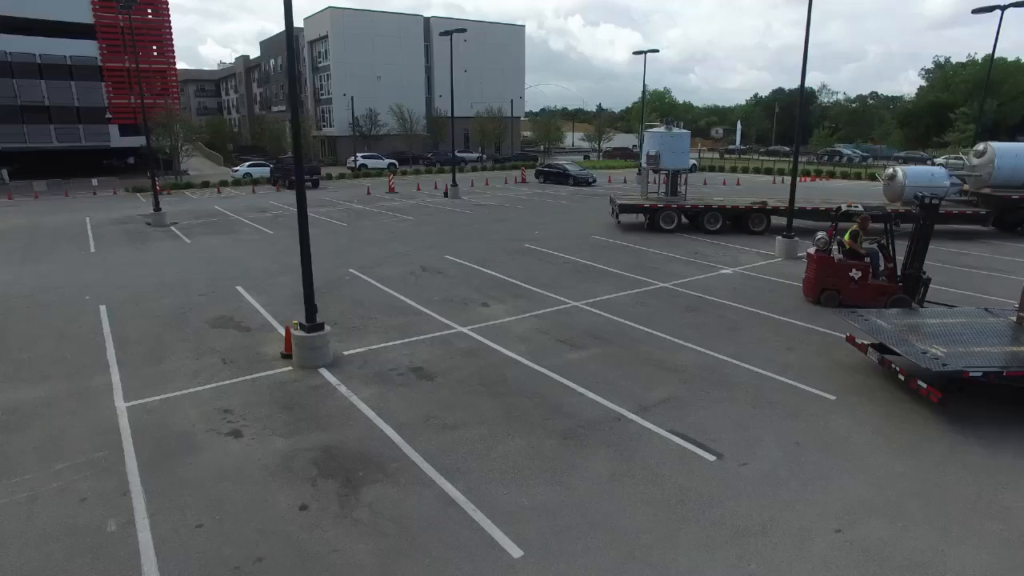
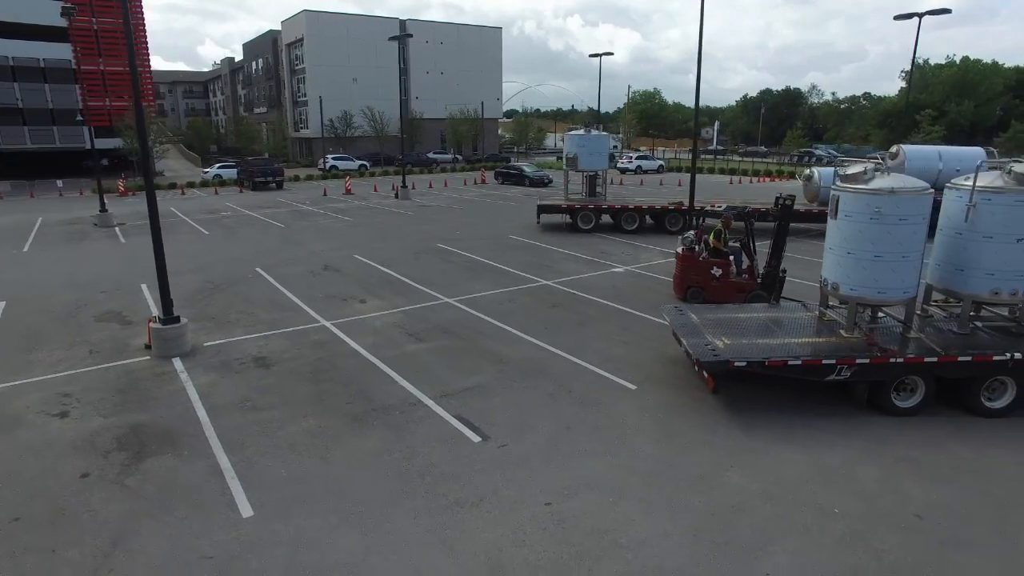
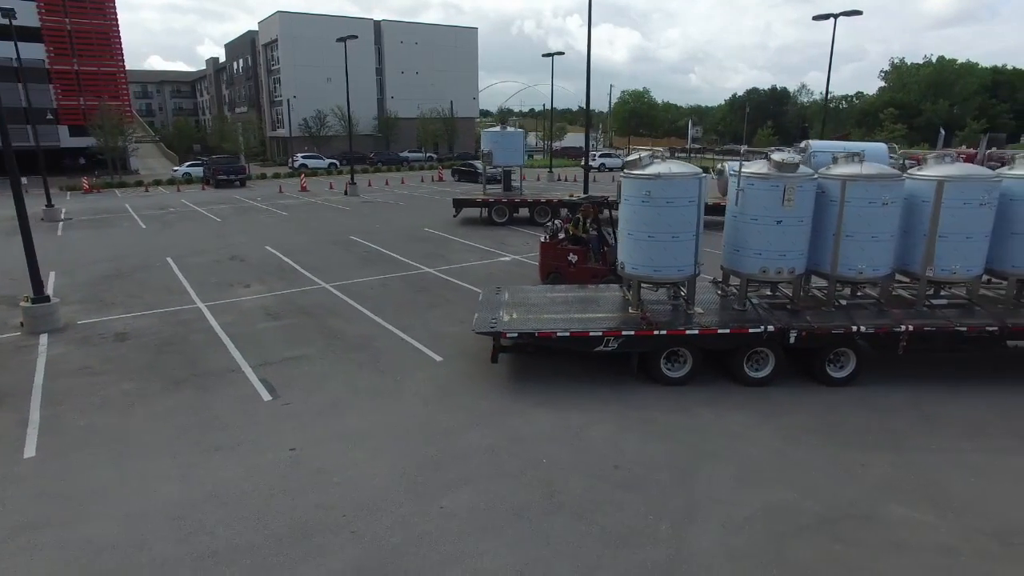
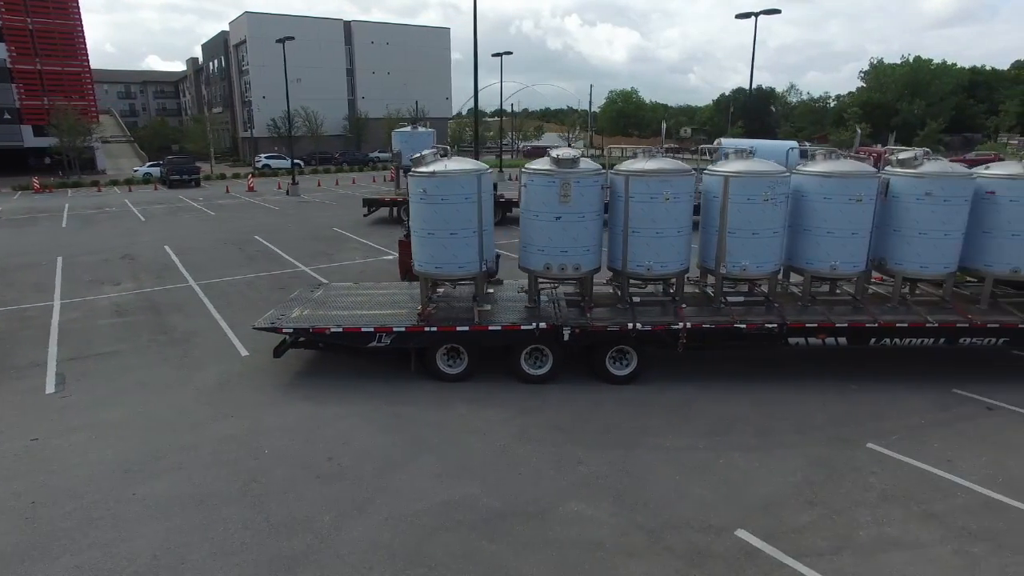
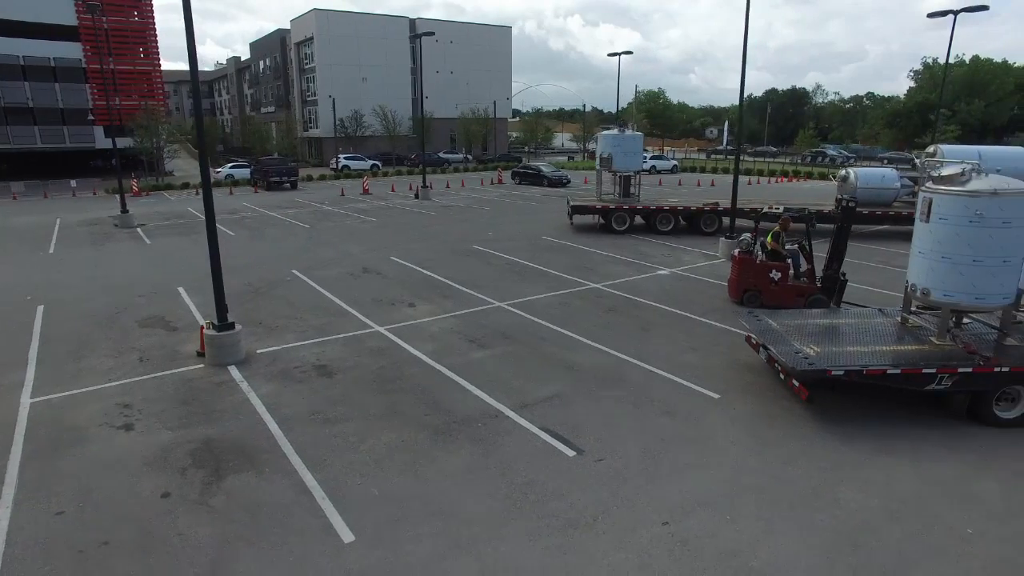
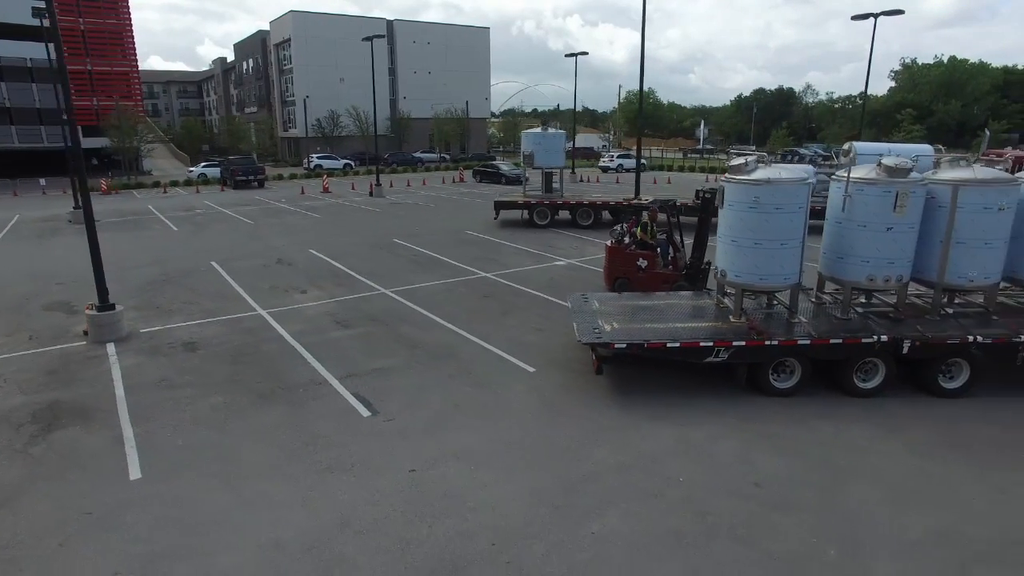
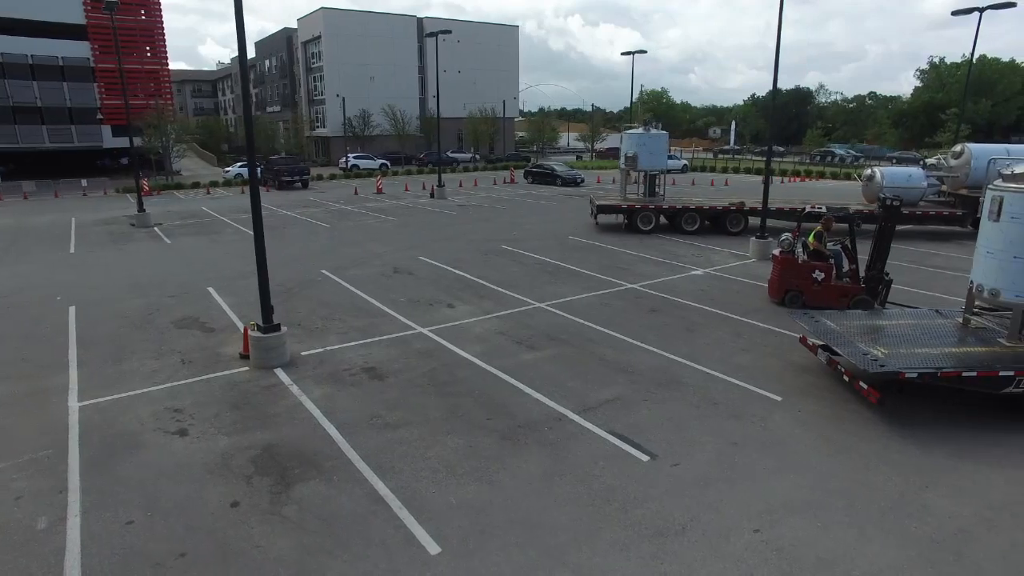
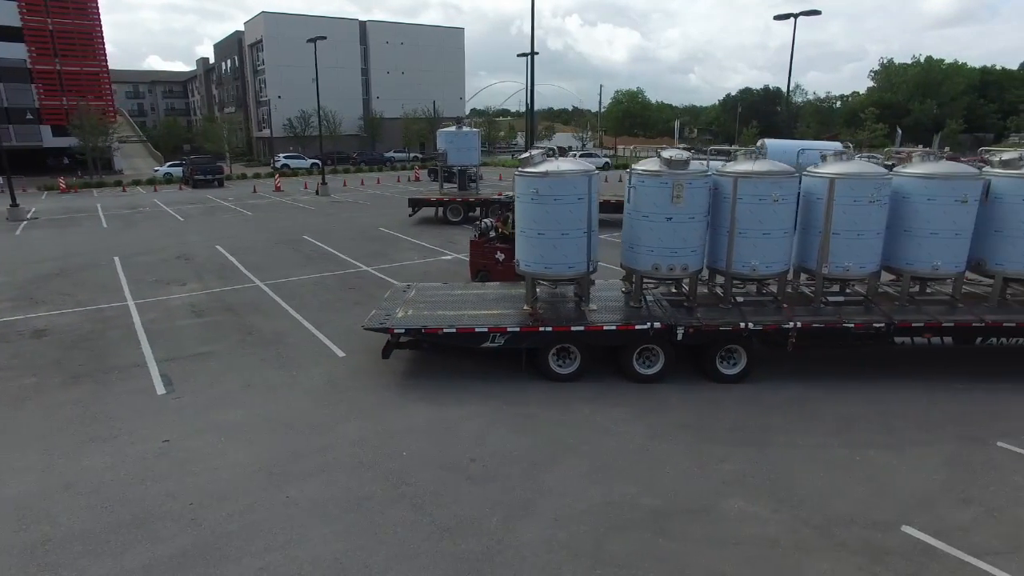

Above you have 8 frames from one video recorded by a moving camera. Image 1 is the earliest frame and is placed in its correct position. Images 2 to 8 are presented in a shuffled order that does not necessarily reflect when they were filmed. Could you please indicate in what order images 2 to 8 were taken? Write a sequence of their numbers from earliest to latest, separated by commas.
7, 5, 2, 6, 3, 8, 4
